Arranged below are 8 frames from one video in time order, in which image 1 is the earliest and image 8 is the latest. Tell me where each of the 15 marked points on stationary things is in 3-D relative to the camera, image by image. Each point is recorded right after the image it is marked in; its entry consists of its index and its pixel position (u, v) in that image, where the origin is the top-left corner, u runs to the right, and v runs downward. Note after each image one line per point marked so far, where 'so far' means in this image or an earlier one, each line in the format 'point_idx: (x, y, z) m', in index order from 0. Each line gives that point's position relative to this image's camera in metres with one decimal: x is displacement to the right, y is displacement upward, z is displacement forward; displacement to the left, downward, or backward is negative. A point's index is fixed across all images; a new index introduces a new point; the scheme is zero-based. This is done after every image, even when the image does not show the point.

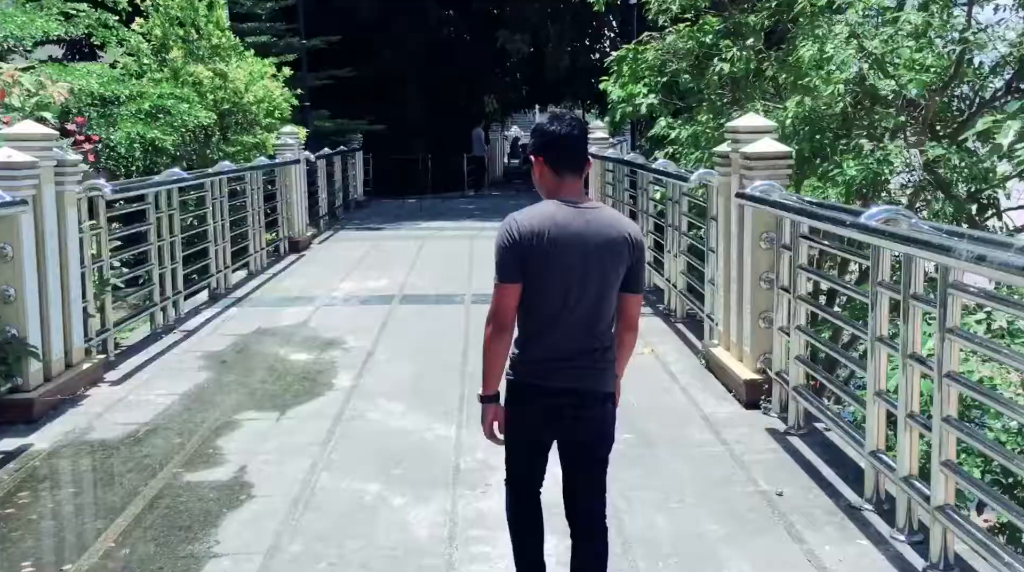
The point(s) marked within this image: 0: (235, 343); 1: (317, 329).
0: (-2.1, -0.4, +6.9) m
1: (-1.6, -0.4, +7.4) m
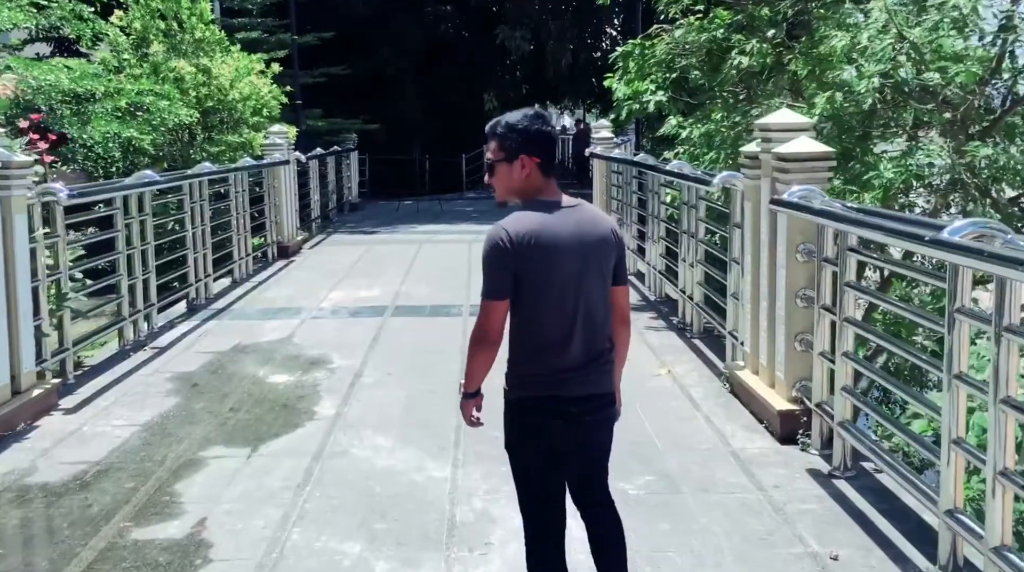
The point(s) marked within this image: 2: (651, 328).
0: (-2.1, -0.5, +6.3) m
1: (-1.6, -0.5, +6.8) m
2: (+1.1, -0.3, +7.4) m
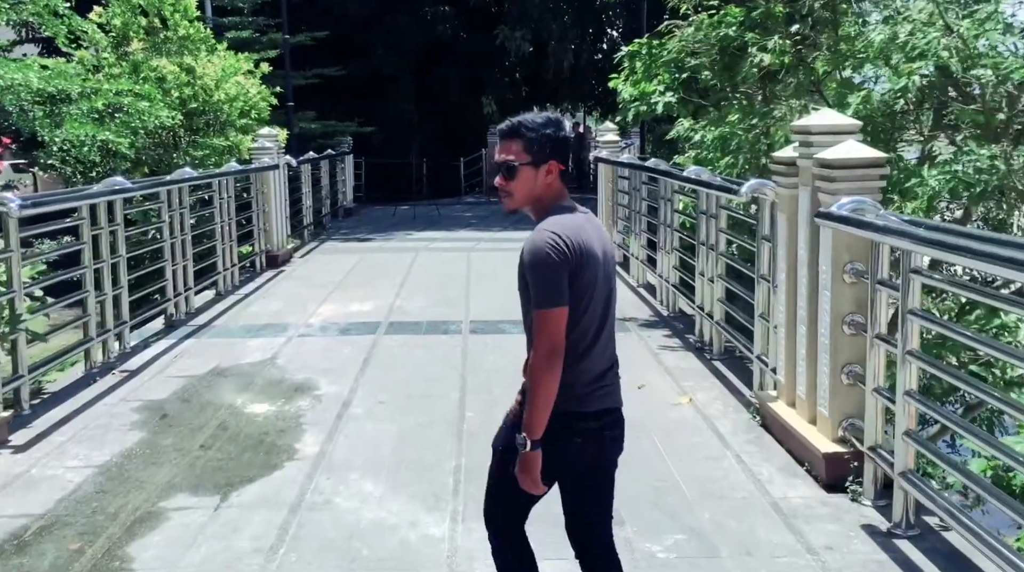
0: (-2.1, -0.7, +5.7) m
1: (-1.5, -0.6, +6.2) m
2: (+1.1, -0.5, +6.8) m
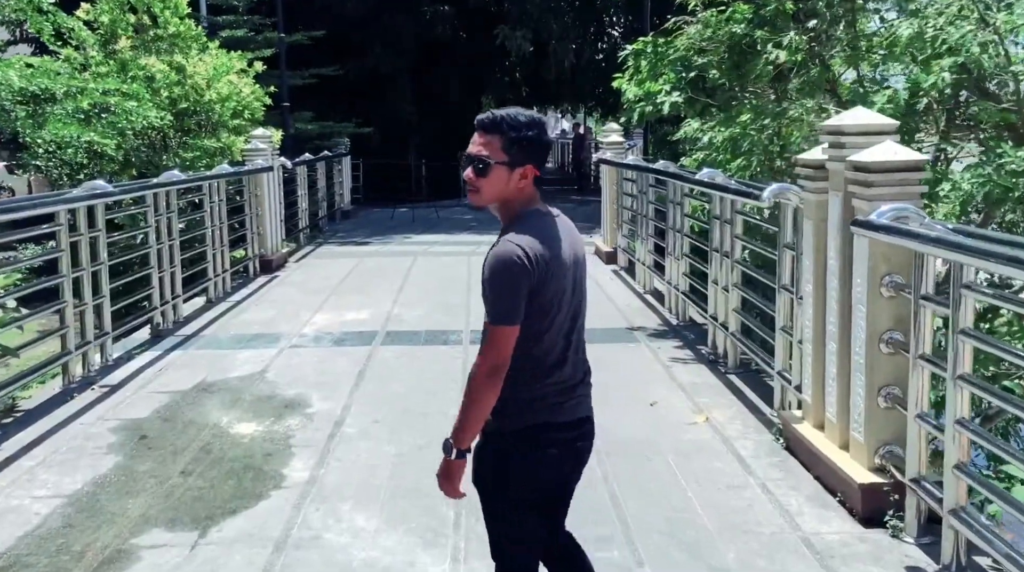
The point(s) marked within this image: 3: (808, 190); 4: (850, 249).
0: (-2.0, -0.7, +5.4) m
1: (-1.5, -0.6, +5.9) m
2: (+1.2, -0.5, +6.4) m
3: (+1.4, +0.5, +4.3) m
4: (+1.5, +0.2, +3.9) m
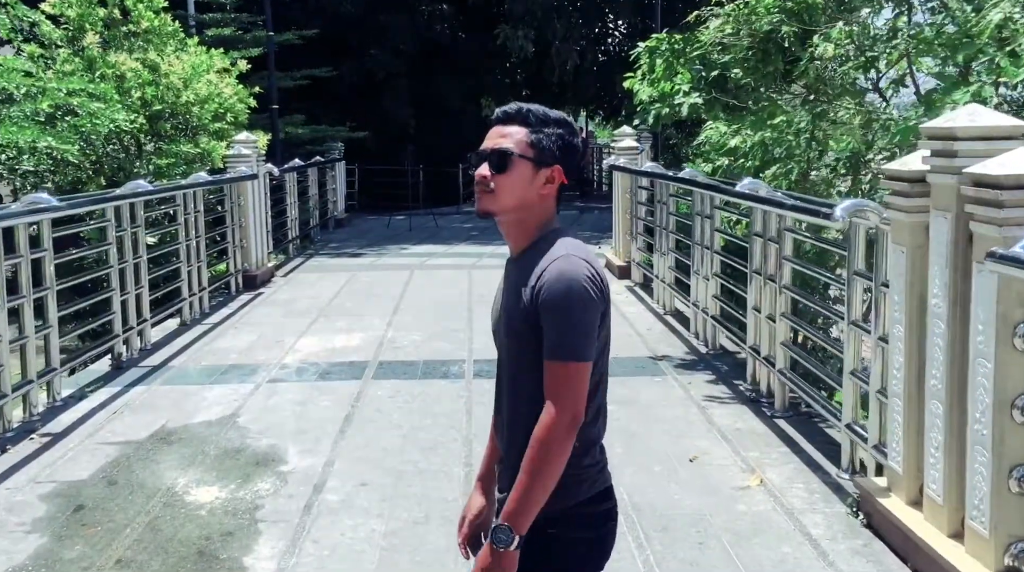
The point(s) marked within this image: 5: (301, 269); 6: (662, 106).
0: (-2.0, -0.9, +4.5) m
1: (-1.5, -0.8, +5.0) m
2: (+1.2, -0.7, +5.6) m
3: (+1.5, +0.3, +3.5) m
4: (+1.5, 0.0, +3.1) m
5: (-2.6, +0.2, +11.3) m
6: (+1.4, +1.6, +8.2) m
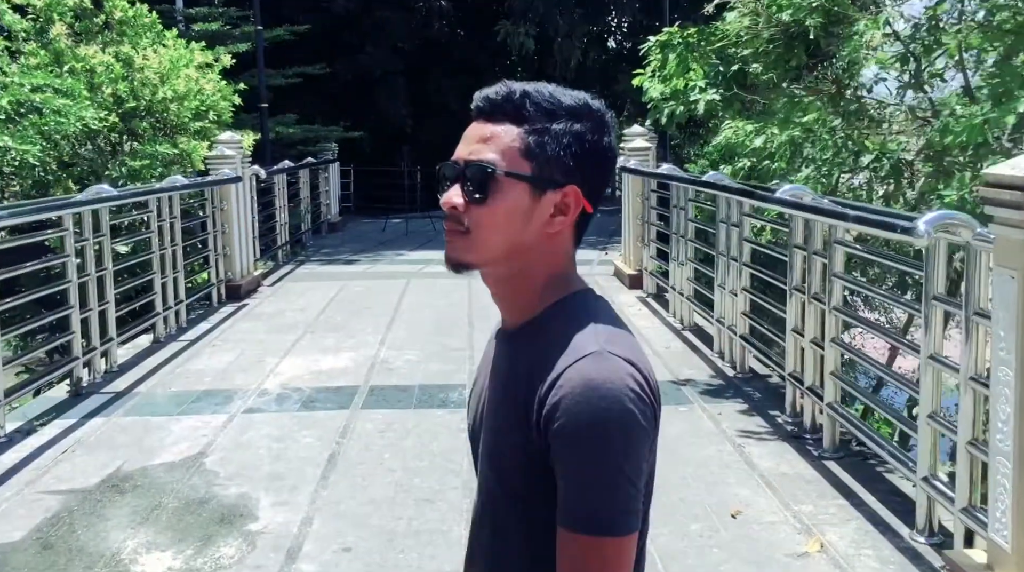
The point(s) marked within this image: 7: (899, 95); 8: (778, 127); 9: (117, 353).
0: (-1.9, -1.0, +3.8) m
1: (-1.4, -0.9, +4.3) m
2: (+1.3, -0.8, +4.9) m
3: (+1.5, +0.2, +2.8) m
4: (+1.6, -0.1, +2.4) m
5: (-2.6, +0.1, +10.6) m
6: (+1.4, +1.5, +7.5) m
7: (+2.8, +1.4, +6.6) m
8: (+2.0, +1.2, +6.8) m
9: (-2.9, -0.5, +6.5) m
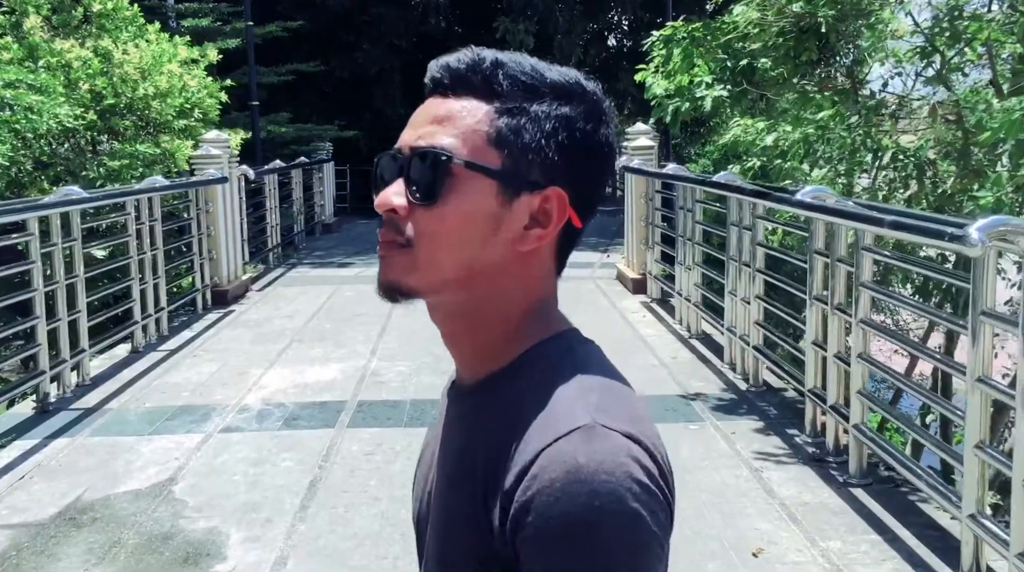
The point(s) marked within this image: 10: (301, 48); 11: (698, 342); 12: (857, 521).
0: (-1.9, -1.0, +3.4) m
1: (-1.4, -1.0, +3.9) m
2: (+1.3, -0.8, +4.5) m
3: (+1.5, +0.1, +2.4) m
4: (+1.6, -0.1, +2.0) m
5: (-2.6, 0.0, +10.3) m
6: (+1.4, +1.5, +7.1) m
7: (+2.8, +1.3, +6.2) m
8: (+2.0, +1.1, +6.4) m
9: (-2.9, -0.5, +6.2) m
10: (-4.5, +5.1, +19.7) m
11: (+1.4, -0.4, +7.0) m
12: (+1.4, -1.0, +3.7) m
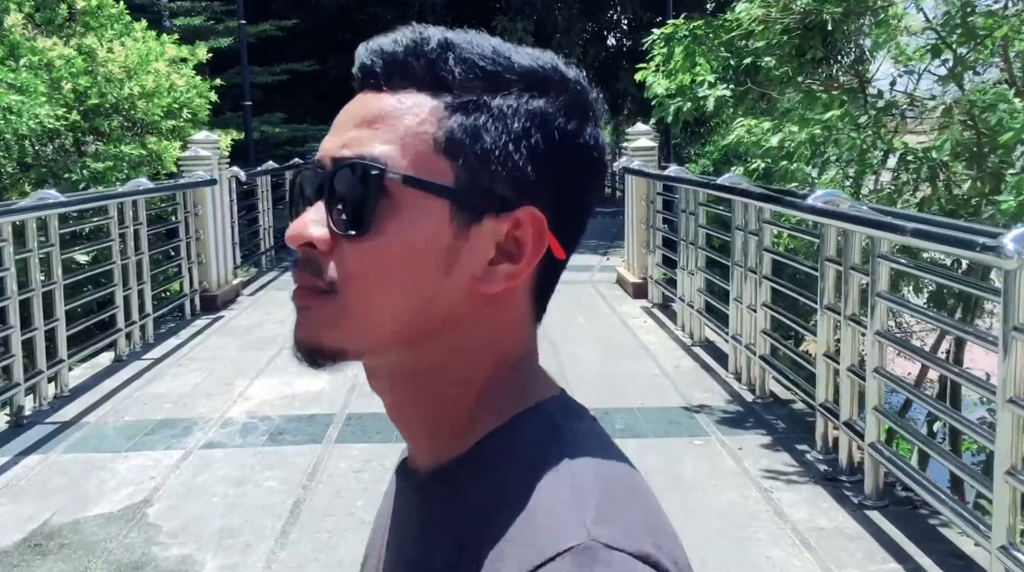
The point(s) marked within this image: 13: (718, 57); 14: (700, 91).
0: (-2.0, -1.1, +3.2) m
1: (-1.4, -1.0, +3.7) m
2: (+1.2, -0.9, +4.3) m
3: (+1.5, +0.1, +2.2) m
4: (+1.5, -0.2, +1.8) m
5: (-2.6, 0.0, +10.0) m
6: (+1.3, +1.4, +6.9) m
7: (+2.8, +1.3, +6.0) m
8: (+2.0, +1.1, +6.2) m
9: (-2.9, -0.6, +5.9) m
10: (-4.6, +5.1, +19.4) m
11: (+1.4, -0.5, +6.7) m
12: (+1.4, -1.0, +3.5) m
13: (+1.6, +1.7, +6.7) m
14: (+1.5, +1.5, +6.7) m
